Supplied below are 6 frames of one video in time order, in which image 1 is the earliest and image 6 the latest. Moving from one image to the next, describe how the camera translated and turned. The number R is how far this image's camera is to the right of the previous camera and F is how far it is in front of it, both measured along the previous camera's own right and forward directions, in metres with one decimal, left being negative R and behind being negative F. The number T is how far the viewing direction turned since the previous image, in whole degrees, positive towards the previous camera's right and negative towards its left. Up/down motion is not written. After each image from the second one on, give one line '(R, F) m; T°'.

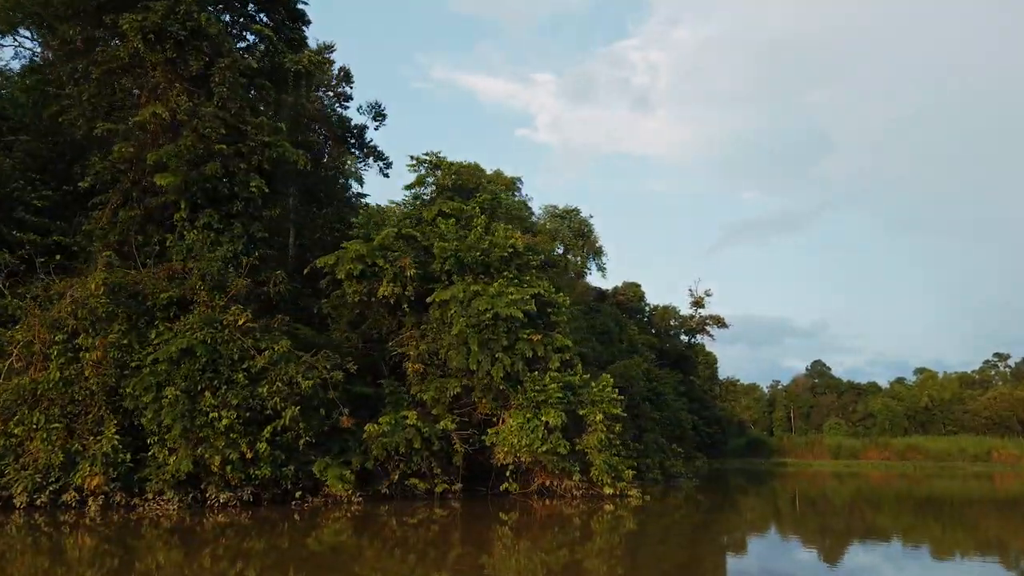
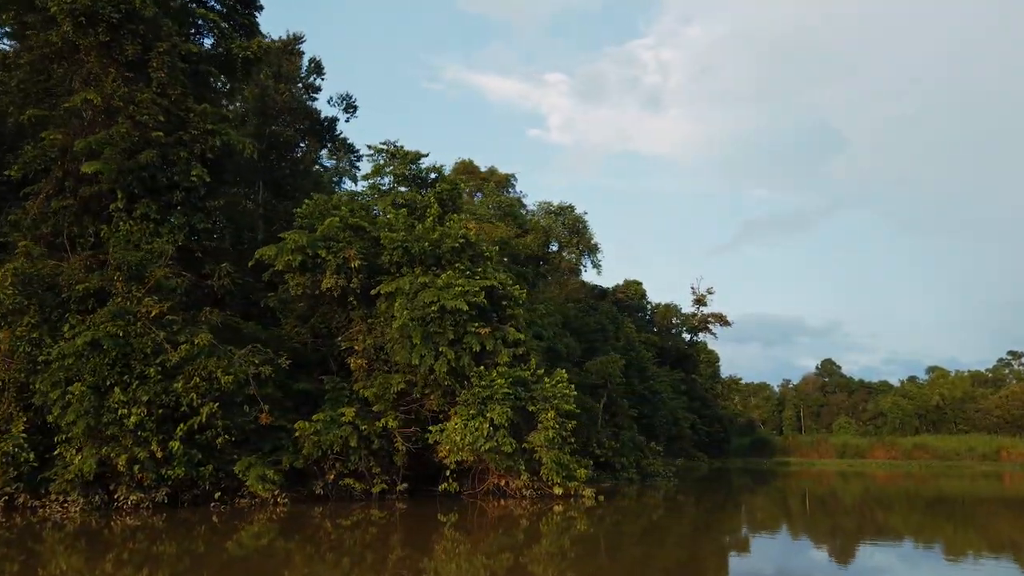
(+0.9, +0.5) m; -1°
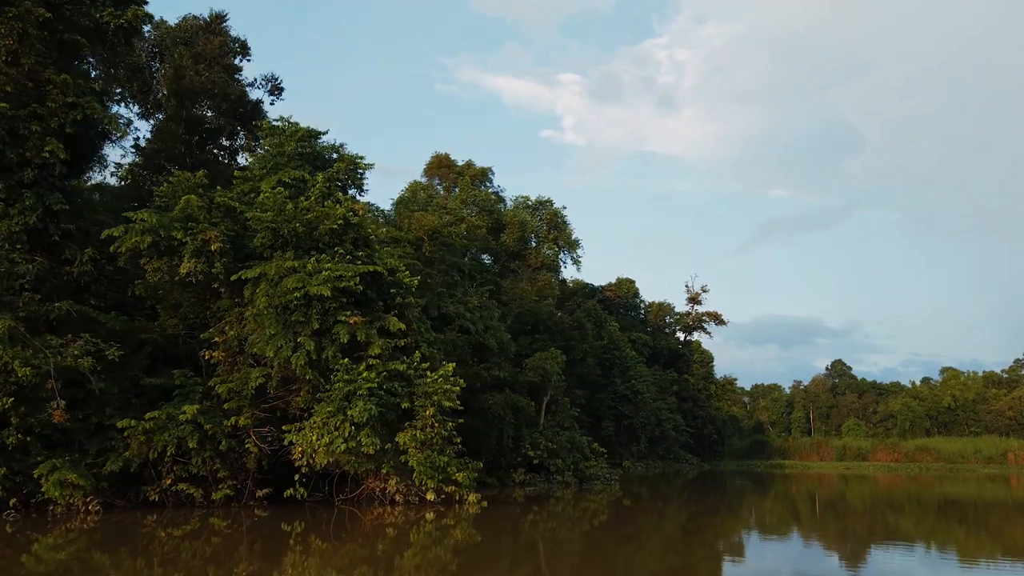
(+1.7, +1.1) m; -1°
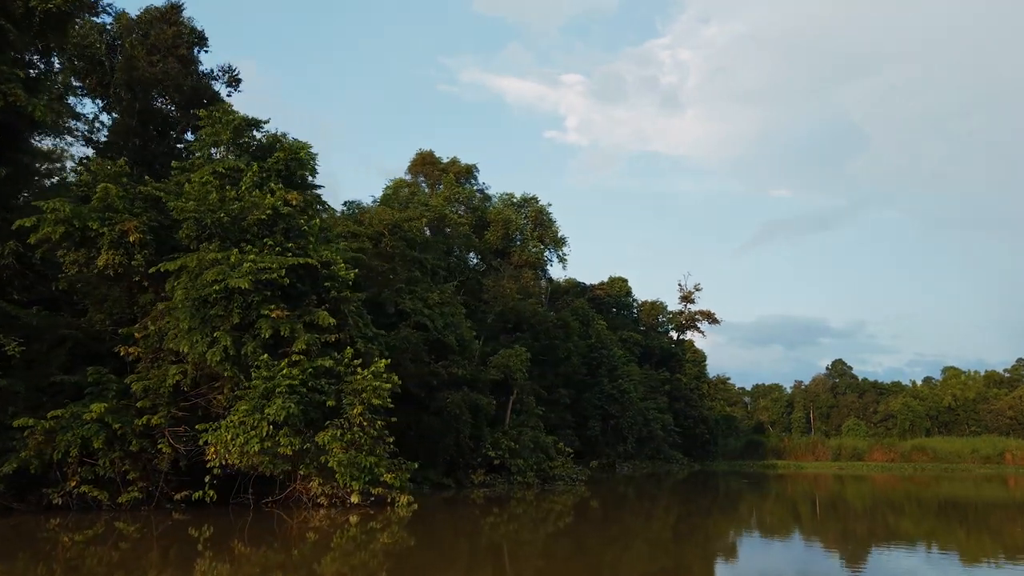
(+0.9, +0.5) m; 0°
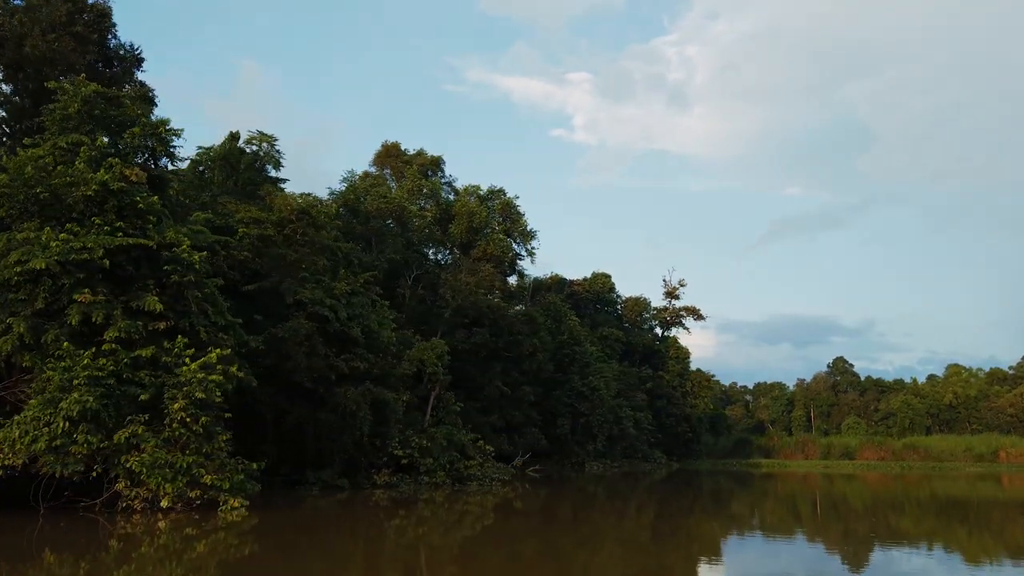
(+1.8, +0.9) m; -1°
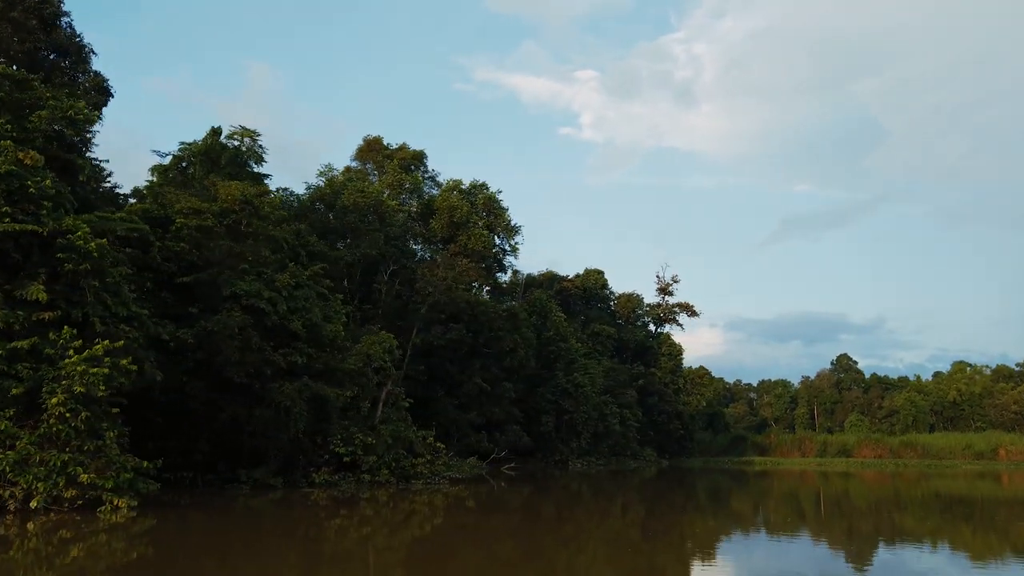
(+1.1, +0.5) m; -1°
